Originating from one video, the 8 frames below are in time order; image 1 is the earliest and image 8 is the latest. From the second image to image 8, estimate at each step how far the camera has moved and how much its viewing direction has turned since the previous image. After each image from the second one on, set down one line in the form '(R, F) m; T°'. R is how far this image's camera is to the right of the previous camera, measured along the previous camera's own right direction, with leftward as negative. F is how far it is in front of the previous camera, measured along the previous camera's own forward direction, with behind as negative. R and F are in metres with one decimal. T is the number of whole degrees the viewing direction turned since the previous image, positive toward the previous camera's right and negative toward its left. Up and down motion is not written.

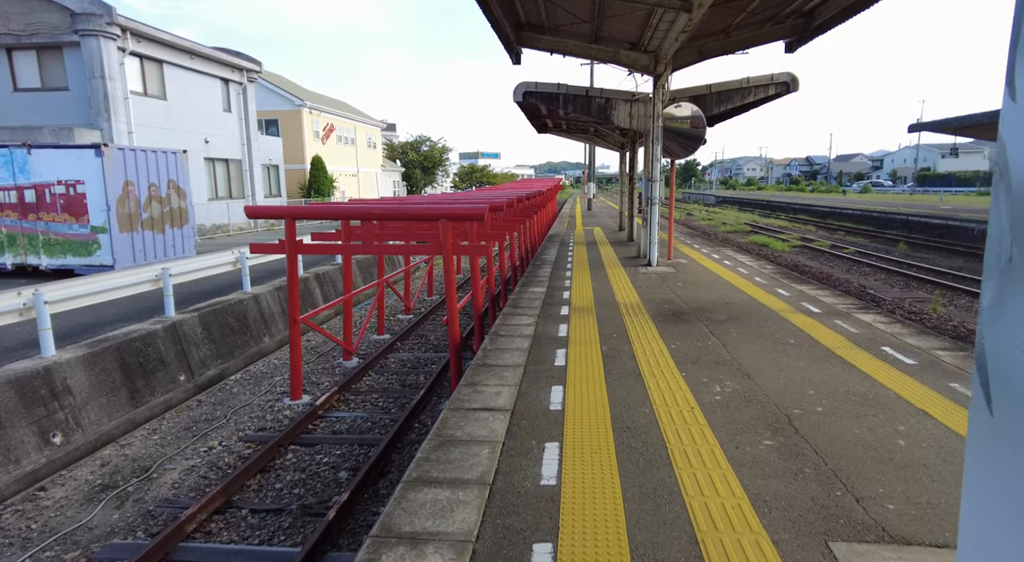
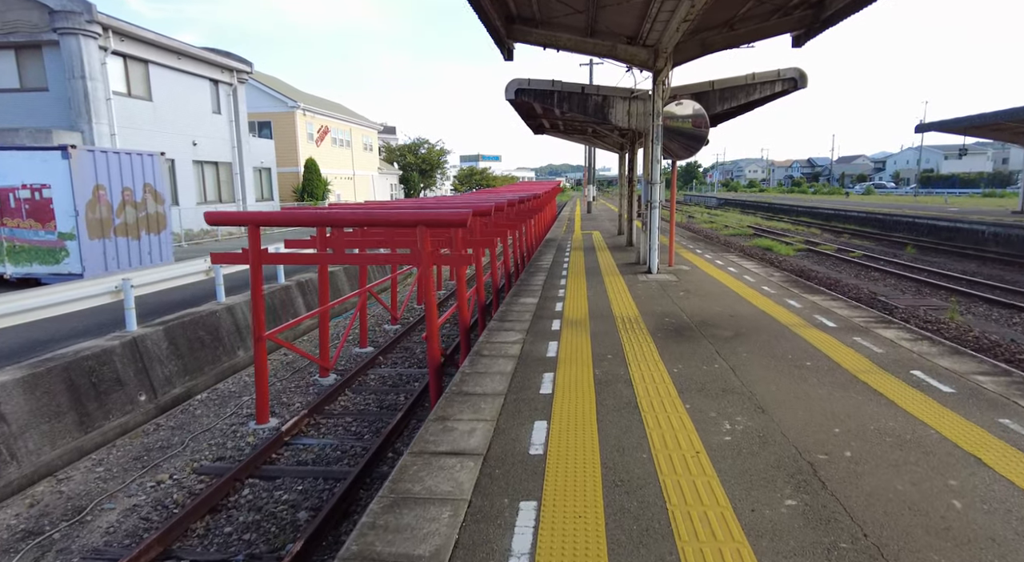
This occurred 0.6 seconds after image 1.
(+0.2, +0.6) m; 0°
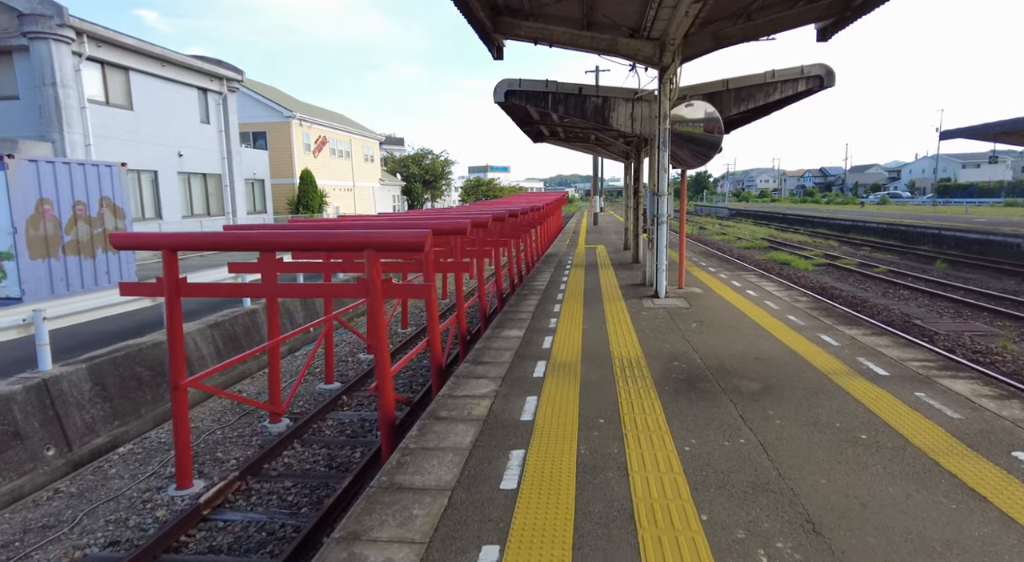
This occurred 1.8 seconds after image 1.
(+0.3, +1.2) m; -1°
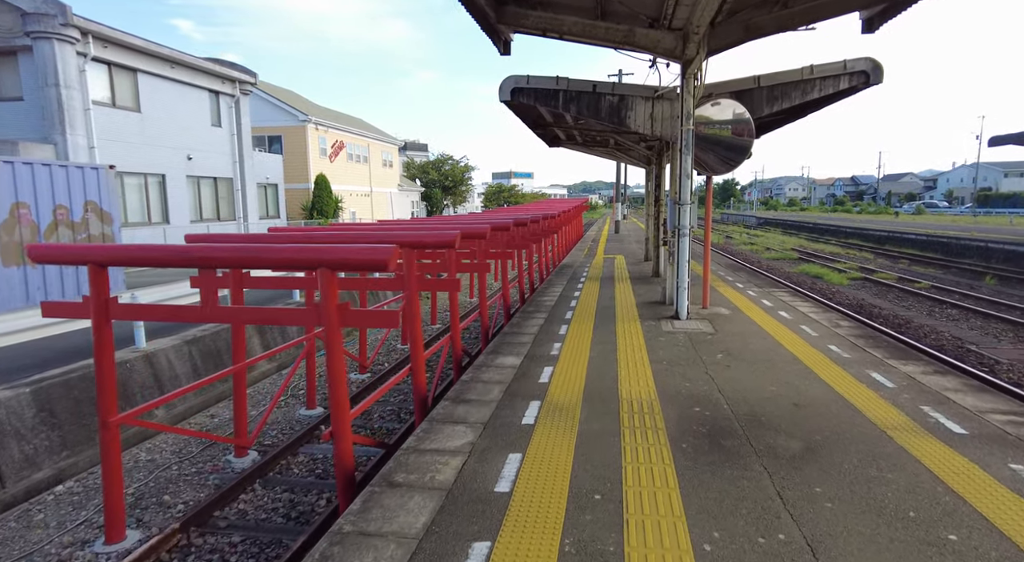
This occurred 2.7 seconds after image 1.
(+0.3, +0.9) m; -2°
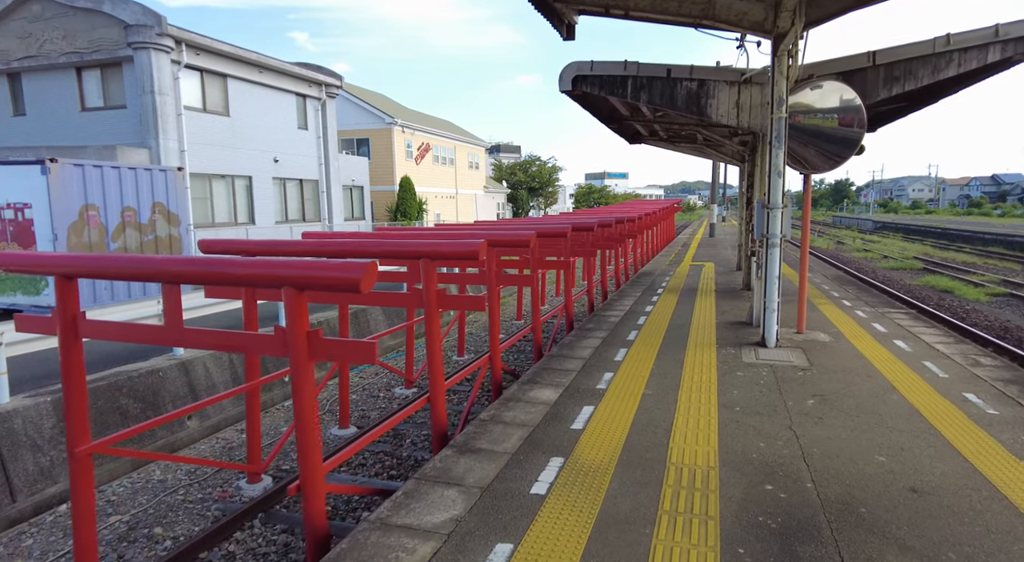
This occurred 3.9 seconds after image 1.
(+0.5, +1.0) m; -9°
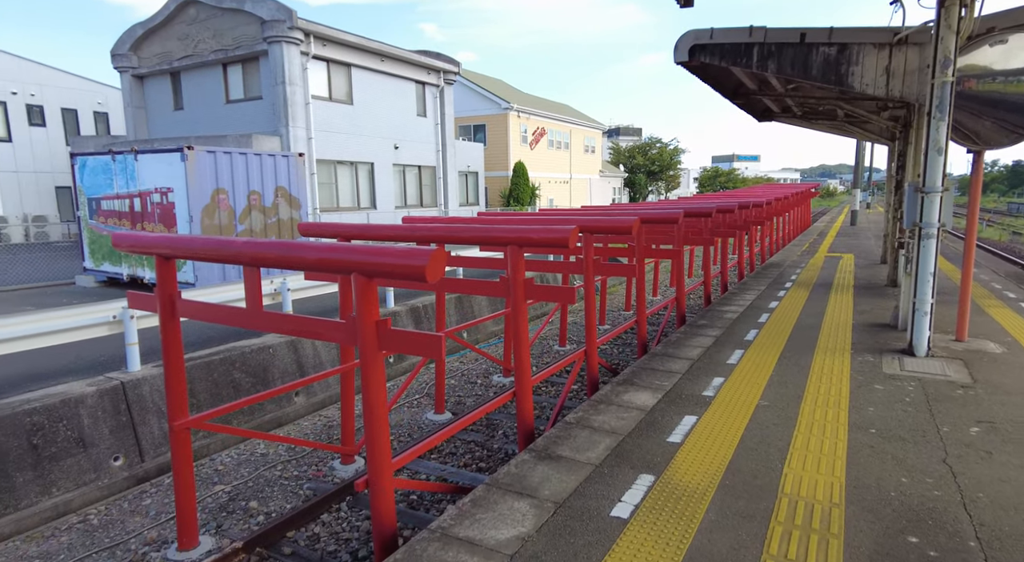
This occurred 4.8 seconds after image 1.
(+0.2, +0.4) m; -11°
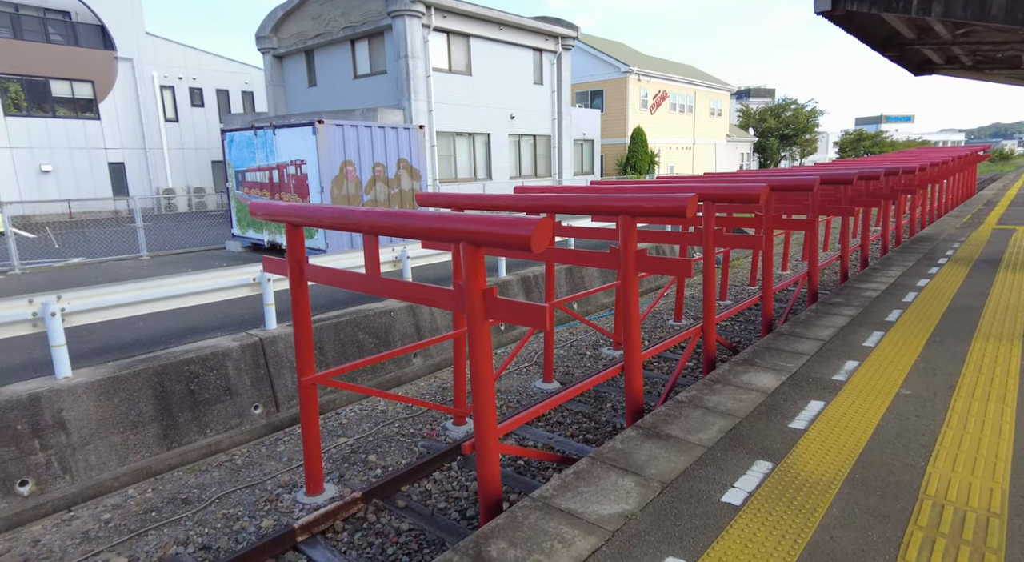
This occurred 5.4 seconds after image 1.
(0.0, +0.1) m; -11°
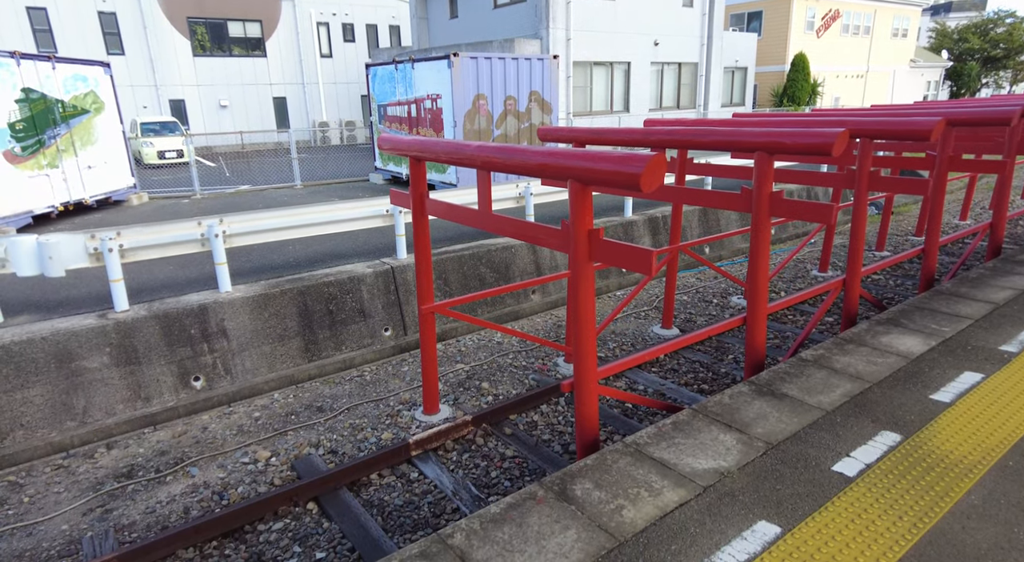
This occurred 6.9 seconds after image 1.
(+0.2, +0.1) m; -13°
